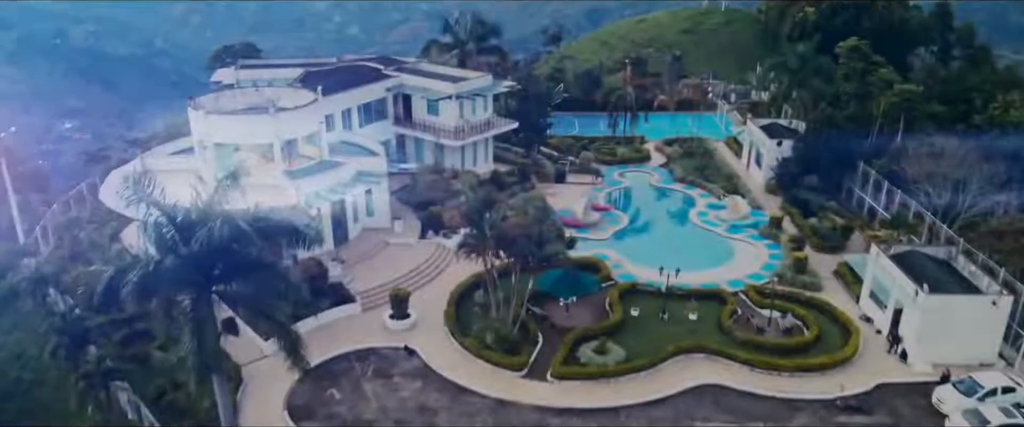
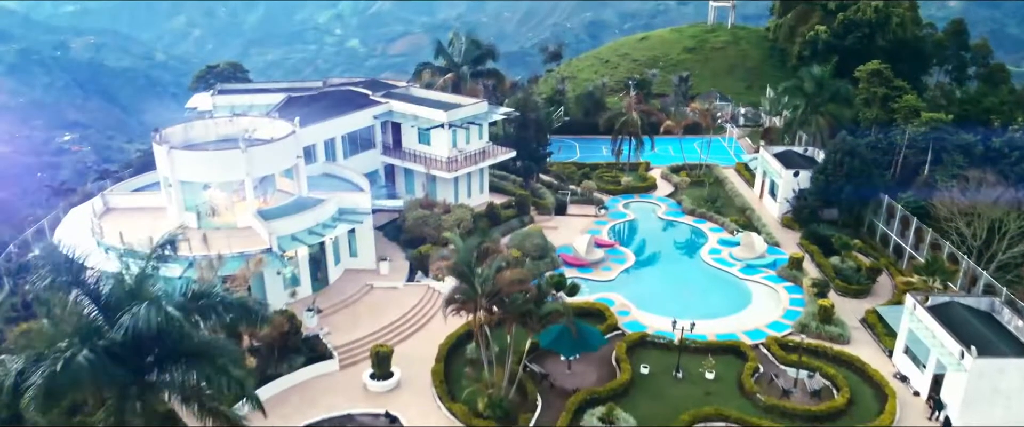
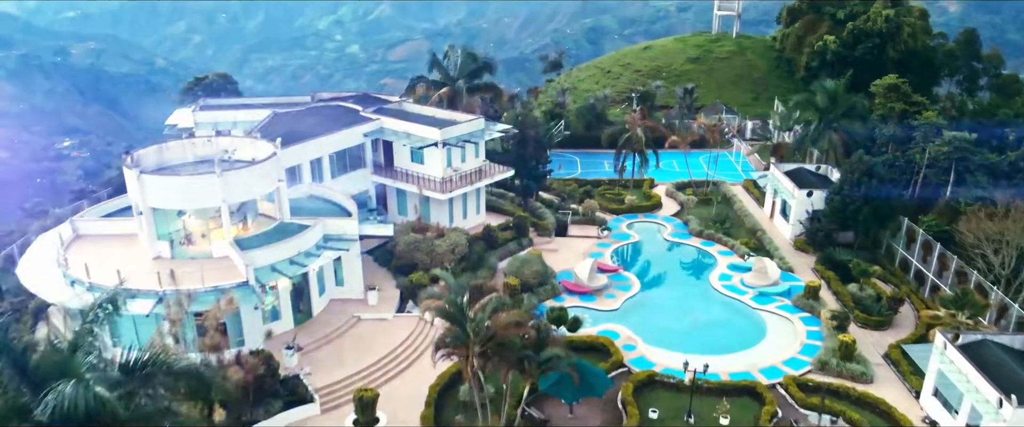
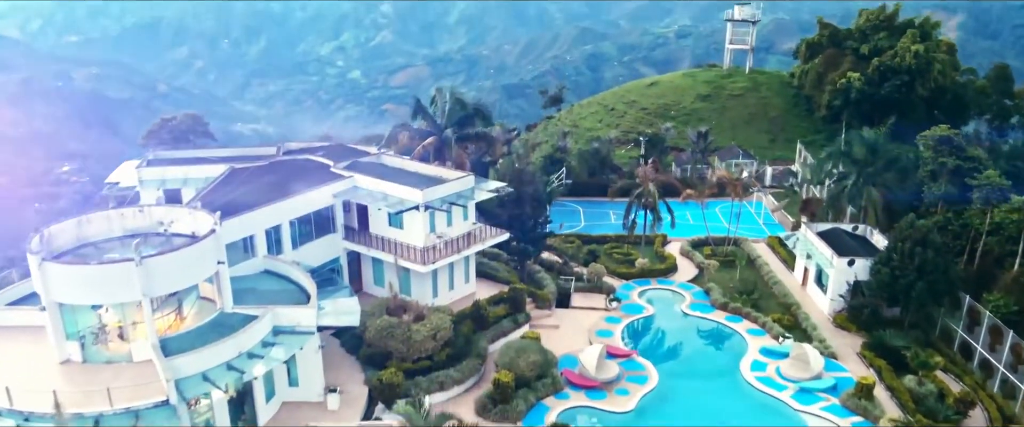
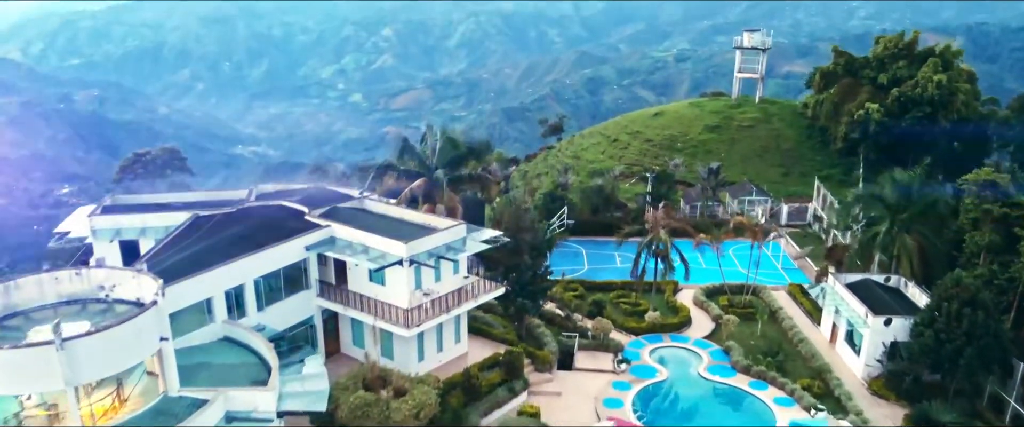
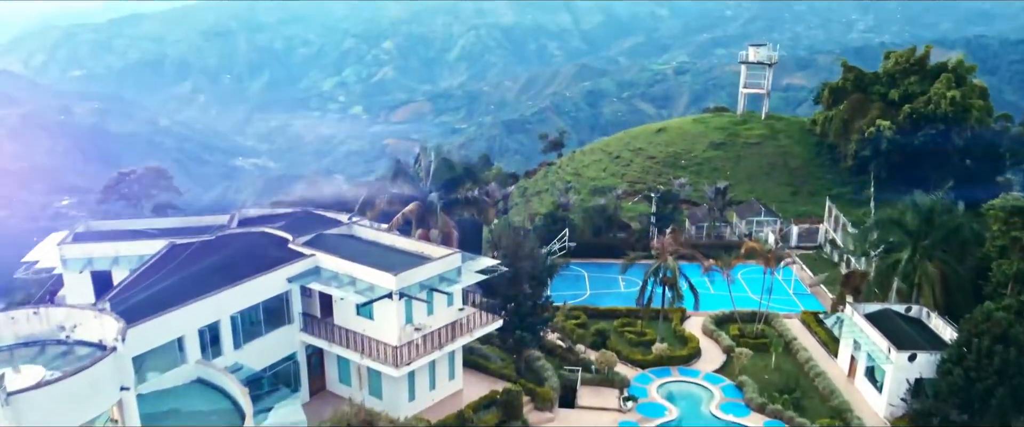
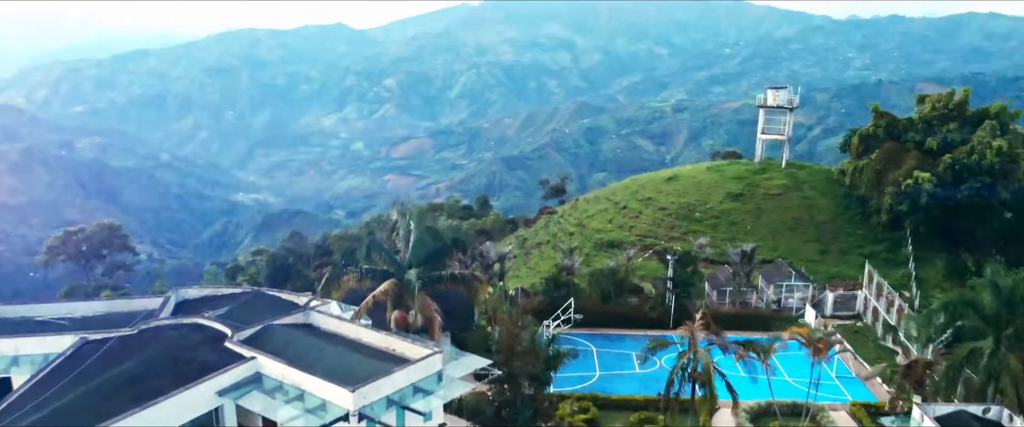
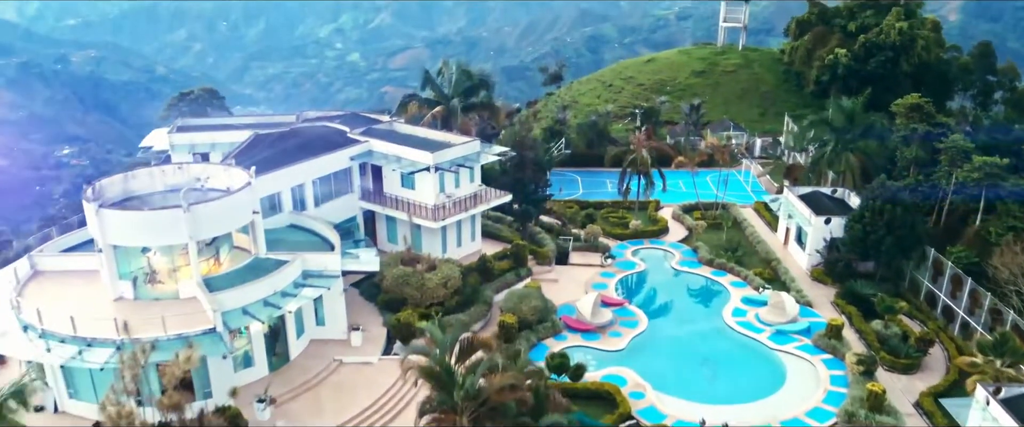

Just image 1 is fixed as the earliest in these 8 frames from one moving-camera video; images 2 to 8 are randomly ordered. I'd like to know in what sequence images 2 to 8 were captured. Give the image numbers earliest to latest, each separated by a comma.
2, 3, 8, 4, 5, 6, 7
